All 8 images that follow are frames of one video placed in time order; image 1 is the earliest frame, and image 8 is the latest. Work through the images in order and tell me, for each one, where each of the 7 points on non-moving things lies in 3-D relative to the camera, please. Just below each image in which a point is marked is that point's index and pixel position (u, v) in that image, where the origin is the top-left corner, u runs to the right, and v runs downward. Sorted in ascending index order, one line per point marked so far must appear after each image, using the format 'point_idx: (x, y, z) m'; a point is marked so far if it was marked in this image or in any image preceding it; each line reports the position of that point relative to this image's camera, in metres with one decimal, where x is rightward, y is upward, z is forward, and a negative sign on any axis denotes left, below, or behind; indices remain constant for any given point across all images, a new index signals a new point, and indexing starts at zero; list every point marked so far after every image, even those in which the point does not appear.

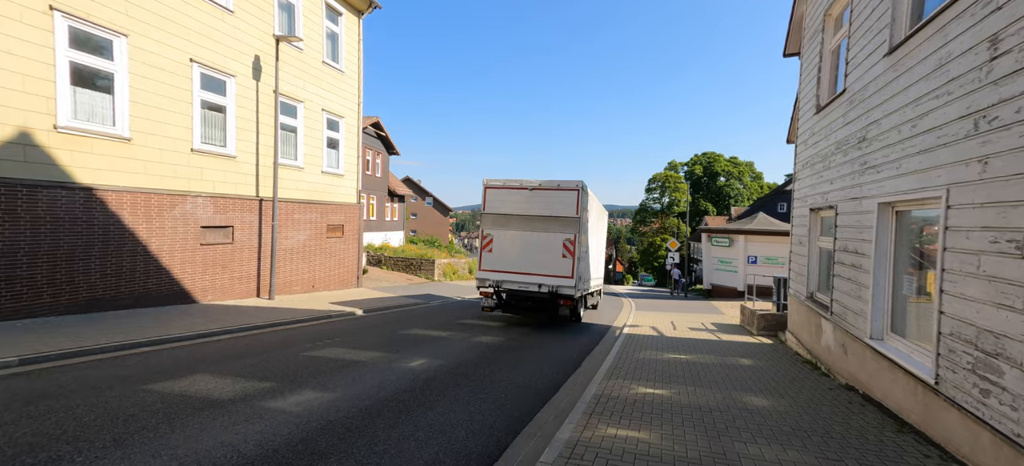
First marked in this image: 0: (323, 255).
0: (-6.0, -0.7, +14.9) m
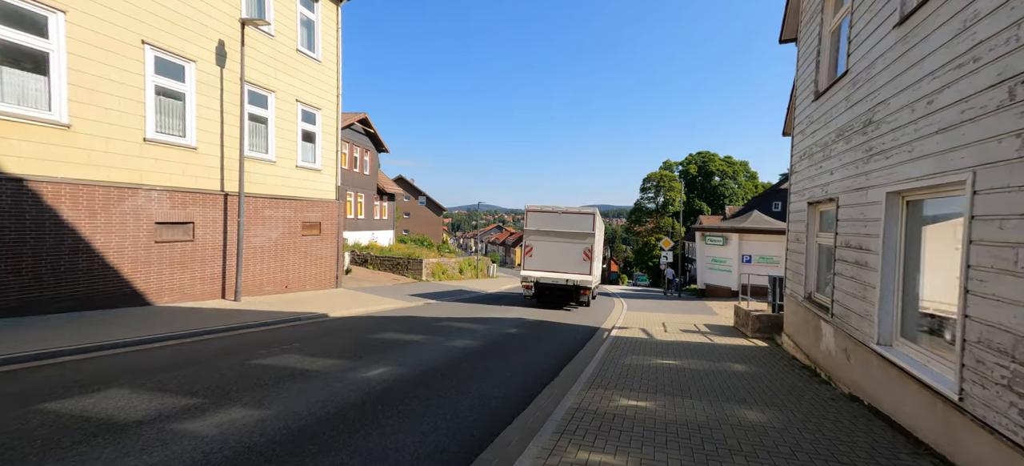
0: (-6.4, -0.6, +14.2) m
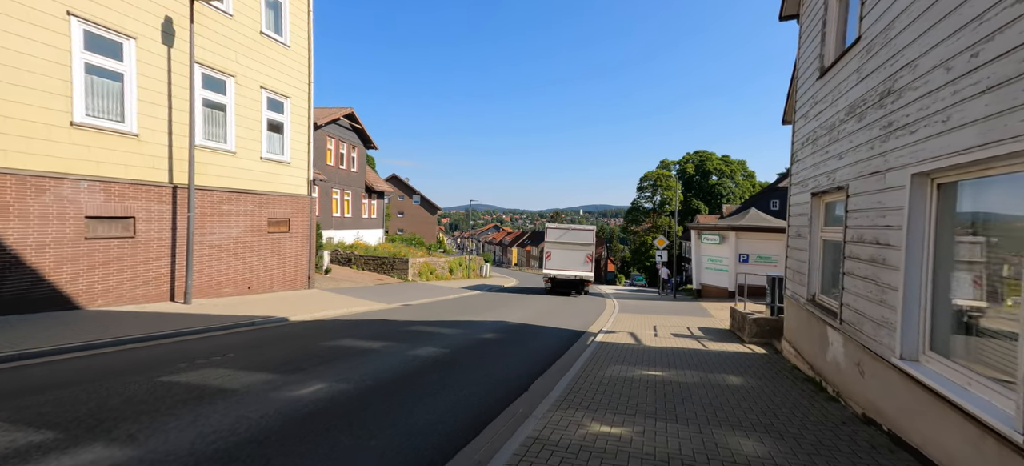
0: (-7.0, -0.6, +13.2) m
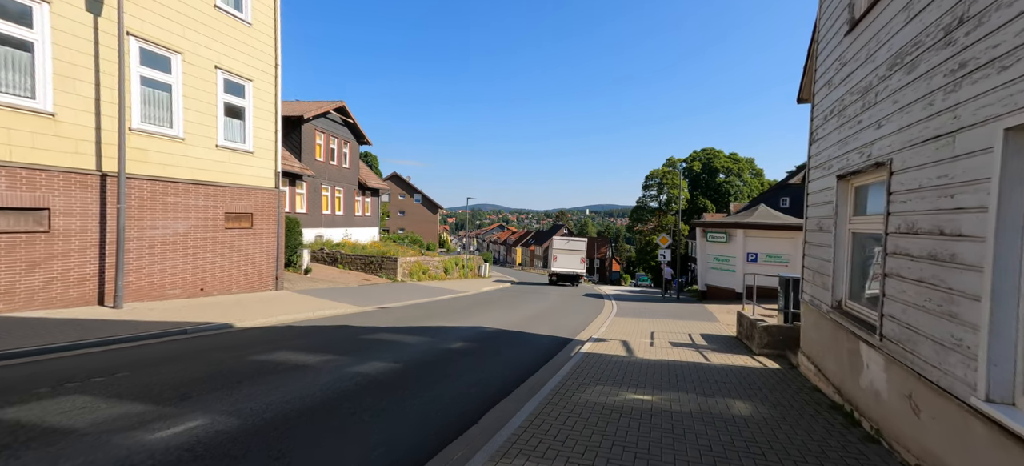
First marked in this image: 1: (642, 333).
0: (-7.5, -0.4, +12.0) m
1: (+3.2, -2.5, +11.6) m
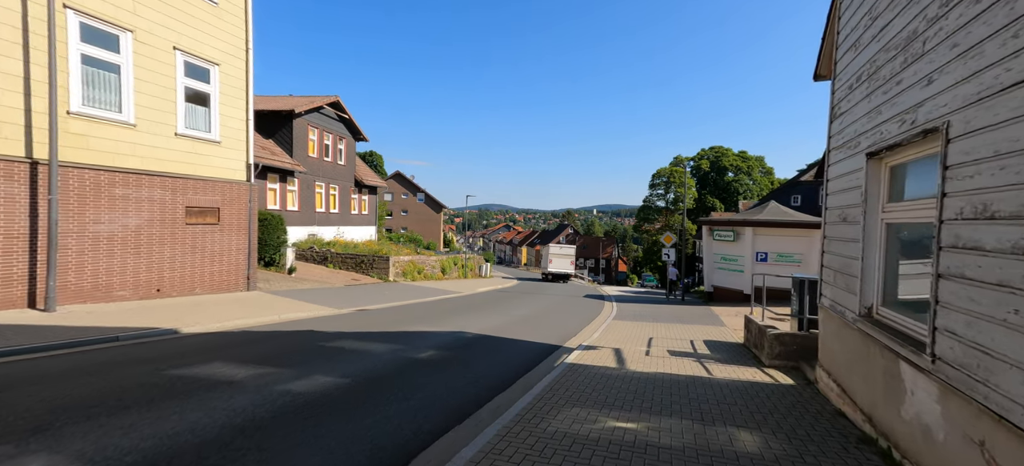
0: (-7.8, -0.3, +11.1) m
1: (+2.8, -2.4, +10.5) m
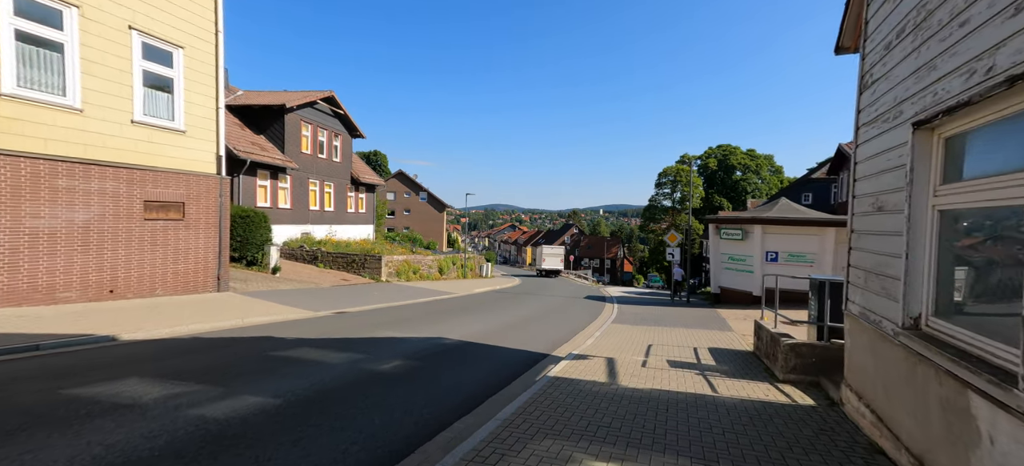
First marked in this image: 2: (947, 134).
0: (-8.1, -0.3, +10.2) m
1: (+2.5, -2.3, +9.4) m
2: (+3.4, +0.8, +3.7) m
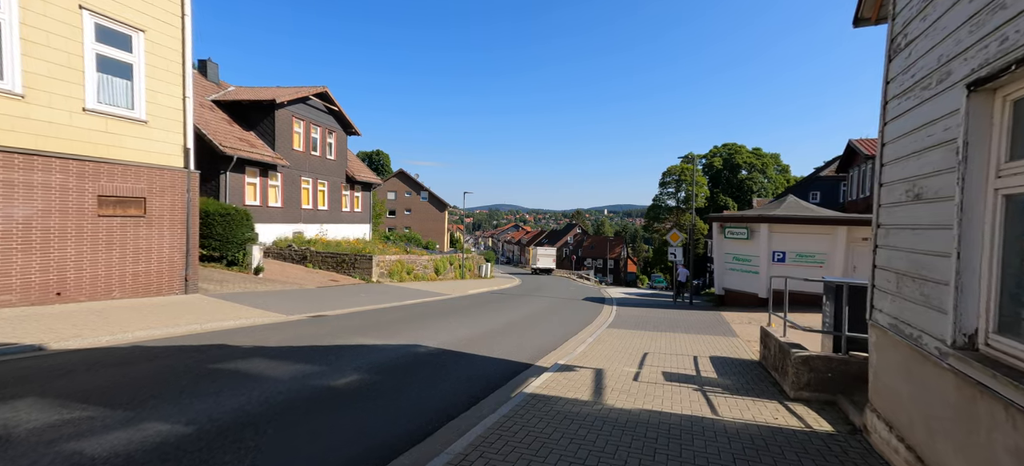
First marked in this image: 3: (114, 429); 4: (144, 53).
0: (-8.5, -0.2, +9.4) m
1: (+2.1, -2.2, +8.6) m
2: (+3.0, +0.8, +2.8) m
3: (-3.3, -1.7, +4.0) m
4: (-8.1, +3.9, +10.3) m
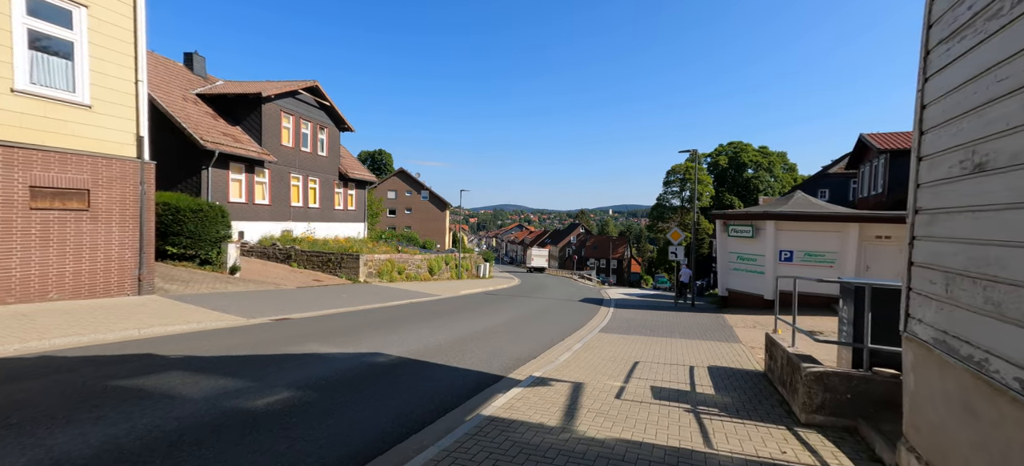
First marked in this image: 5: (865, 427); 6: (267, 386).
0: (-8.9, -0.1, +8.5) m
1: (+1.7, -2.1, +7.6) m
2: (+2.5, +0.9, +1.8) m
3: (-3.8, -1.6, +3.1) m
4: (-8.5, +4.0, +9.4) m
5: (+3.4, -1.8, +4.5) m
6: (-2.8, -1.8, +5.6) m
